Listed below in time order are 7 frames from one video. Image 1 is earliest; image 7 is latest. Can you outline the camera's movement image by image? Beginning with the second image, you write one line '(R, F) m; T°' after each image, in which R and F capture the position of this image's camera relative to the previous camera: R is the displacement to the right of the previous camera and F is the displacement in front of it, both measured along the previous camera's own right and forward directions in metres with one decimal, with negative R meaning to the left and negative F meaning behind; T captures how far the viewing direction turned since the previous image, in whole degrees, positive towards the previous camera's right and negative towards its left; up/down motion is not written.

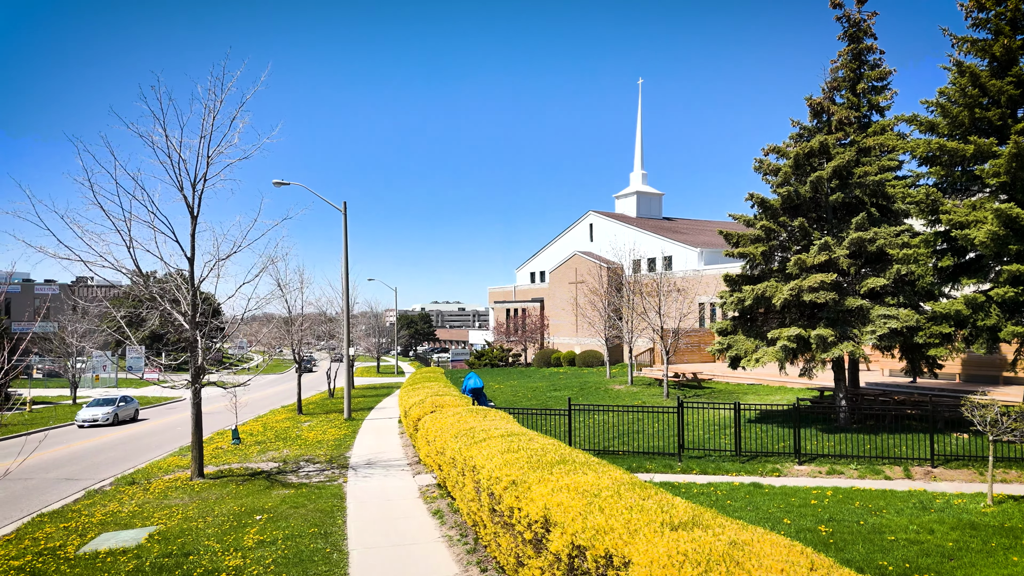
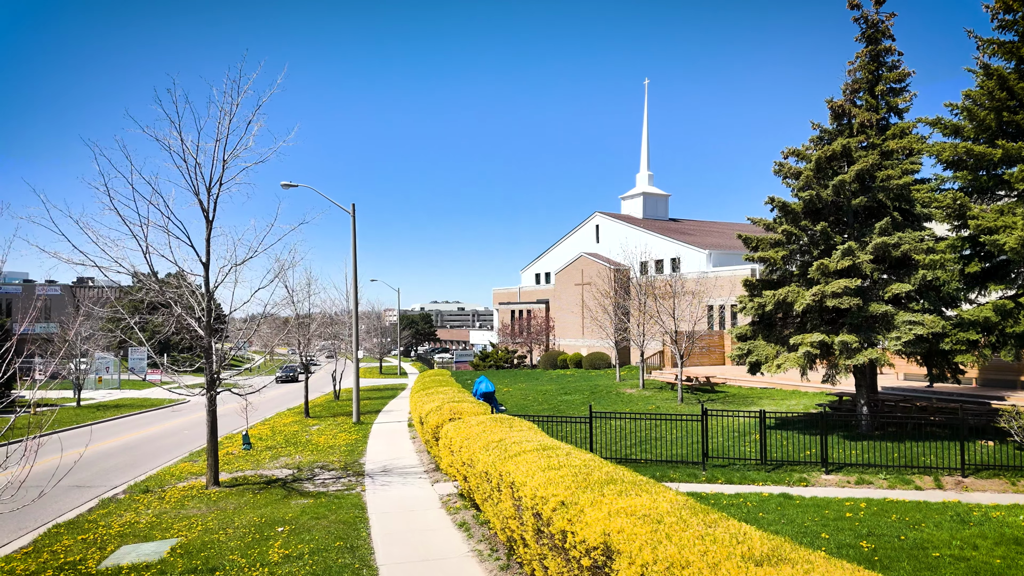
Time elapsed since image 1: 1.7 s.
(-0.4, +0.2) m; 0°
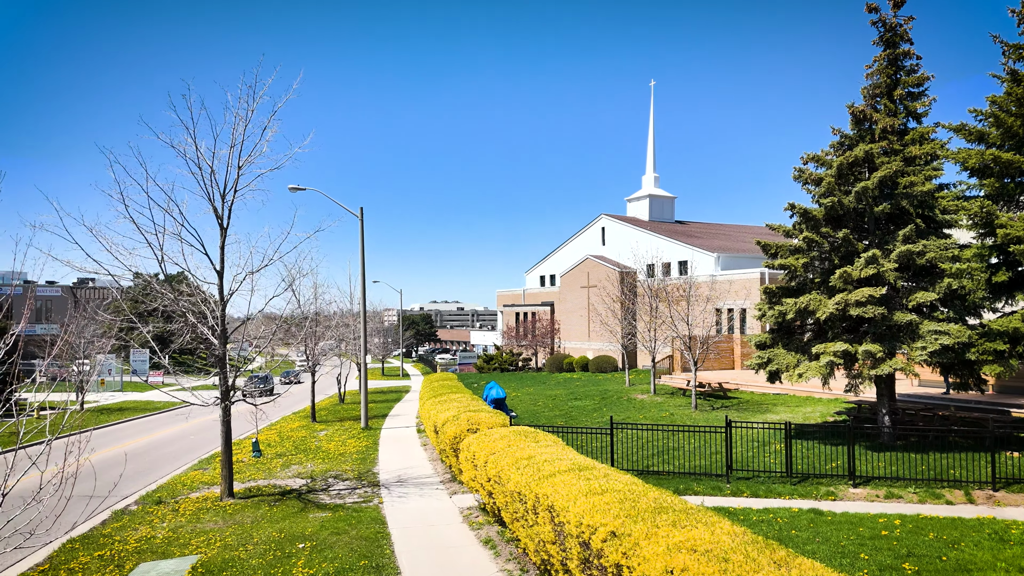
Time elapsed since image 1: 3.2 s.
(-0.4, +0.2) m; 0°
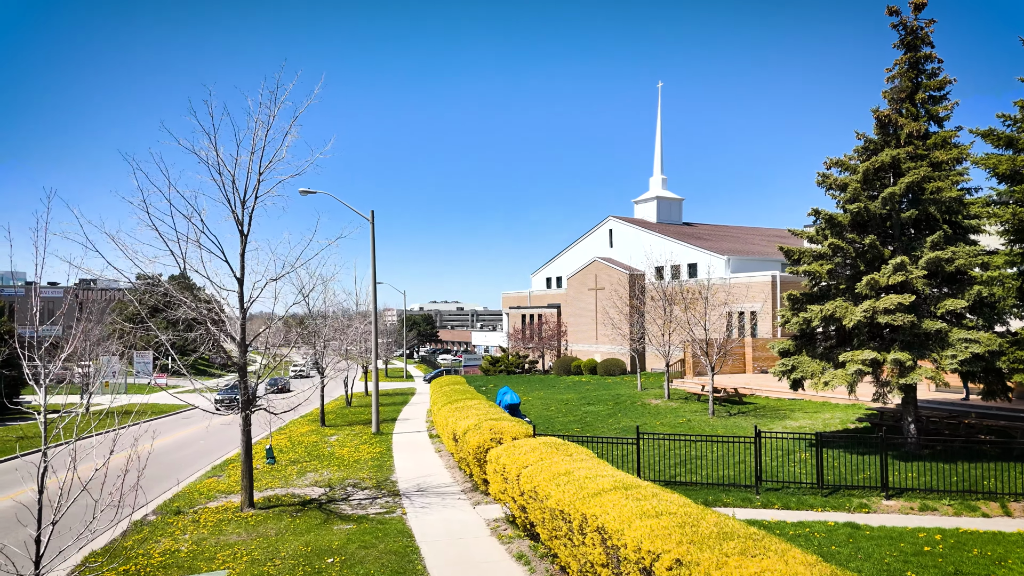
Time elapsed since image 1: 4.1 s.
(-0.5, +0.2) m; 0°
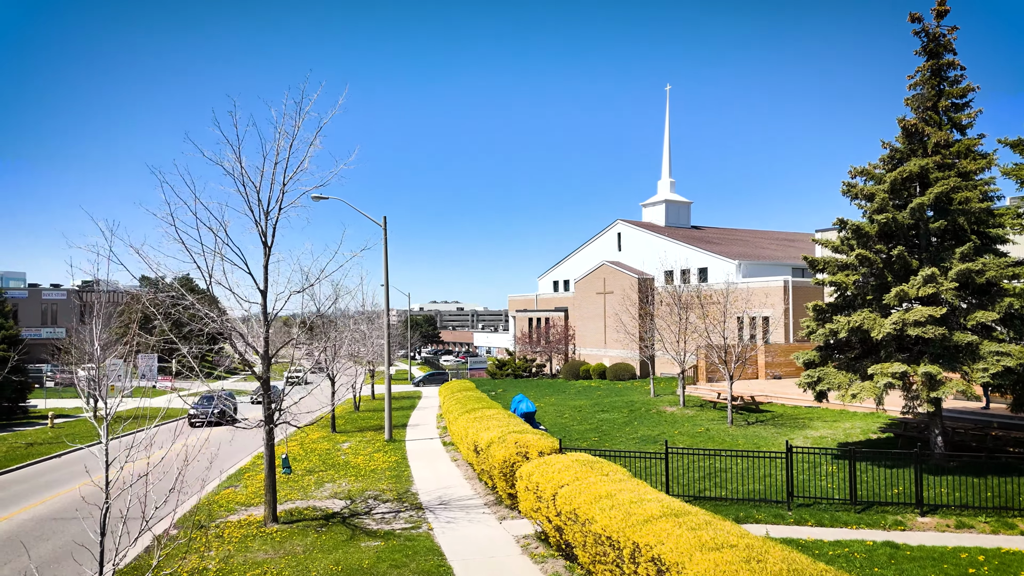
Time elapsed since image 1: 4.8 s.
(-0.5, +0.1) m; 0°
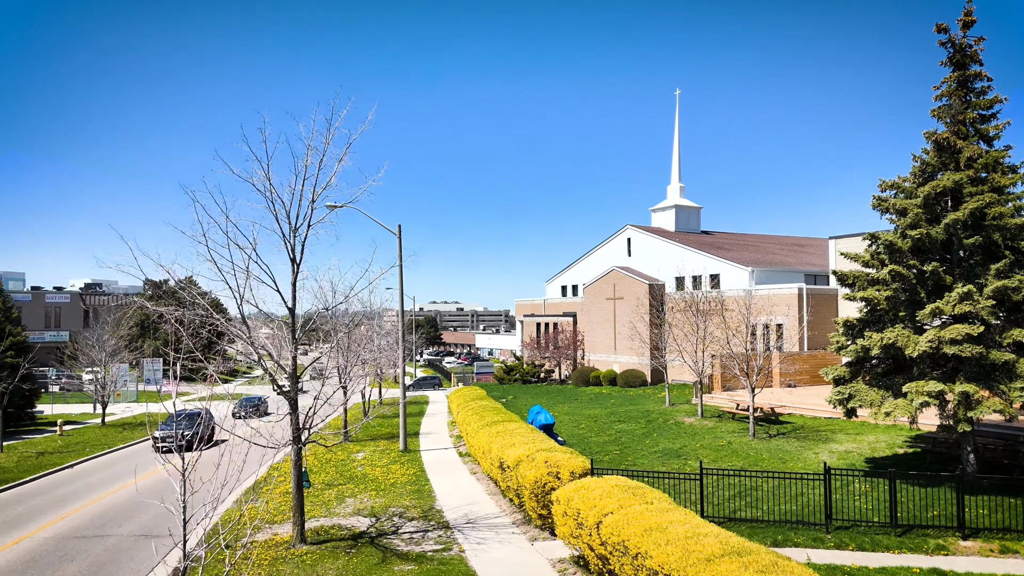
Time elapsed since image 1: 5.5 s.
(-0.6, +0.2) m; 0°
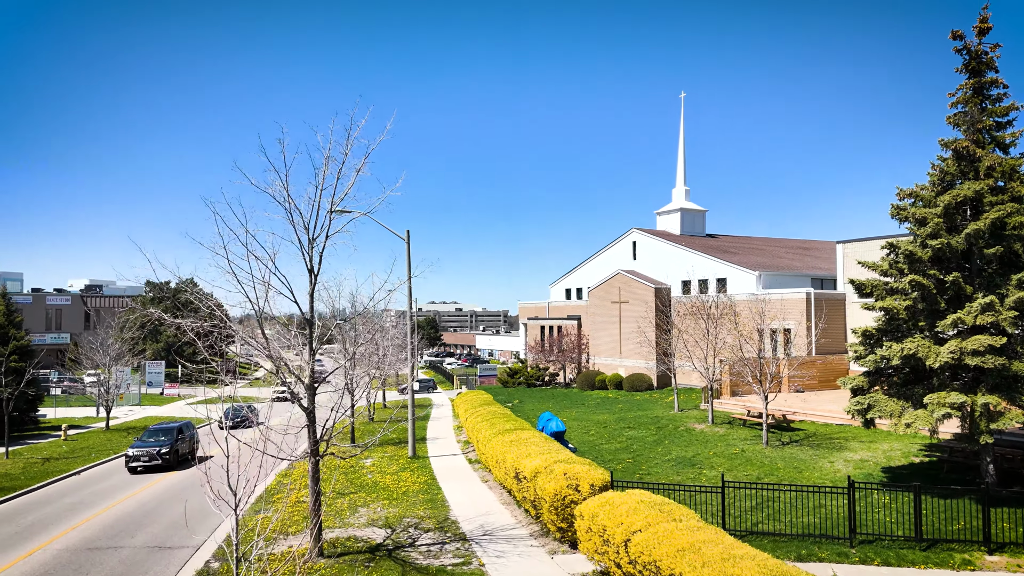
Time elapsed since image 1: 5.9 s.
(-0.4, +0.1) m; 0°
